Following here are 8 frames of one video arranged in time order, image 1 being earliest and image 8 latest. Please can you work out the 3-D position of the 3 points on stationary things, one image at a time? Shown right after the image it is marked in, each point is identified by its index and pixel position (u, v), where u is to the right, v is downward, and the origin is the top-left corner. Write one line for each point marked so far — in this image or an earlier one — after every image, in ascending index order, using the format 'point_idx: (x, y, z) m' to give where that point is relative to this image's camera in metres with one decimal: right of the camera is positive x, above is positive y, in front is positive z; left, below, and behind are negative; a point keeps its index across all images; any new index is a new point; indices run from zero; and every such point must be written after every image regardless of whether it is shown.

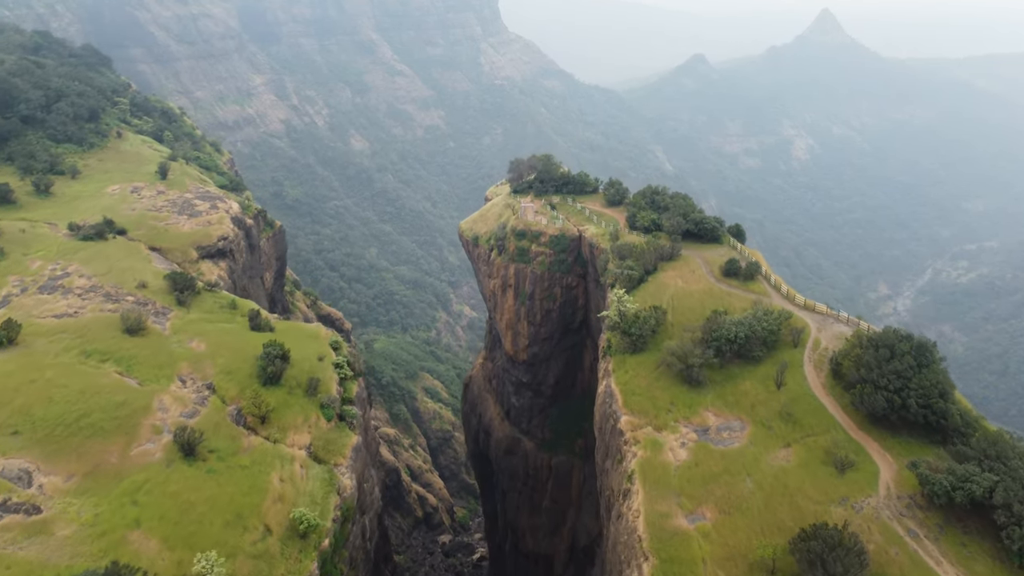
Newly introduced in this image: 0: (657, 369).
0: (+4.3, -2.4, +18.1) m
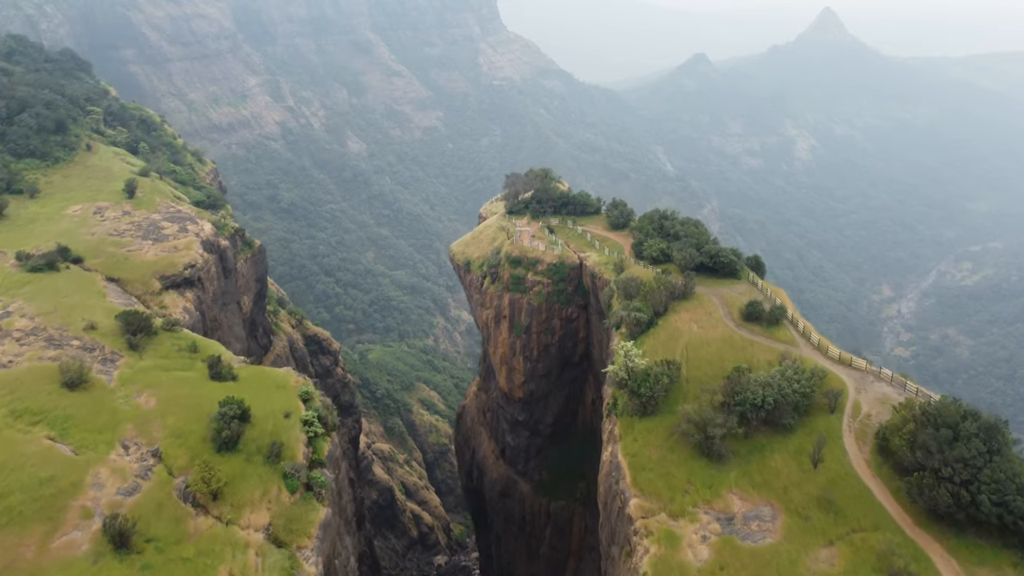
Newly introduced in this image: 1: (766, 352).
0: (+4.0, -3.8, +15.6) m
1: (+7.3, -1.9, +17.5) m
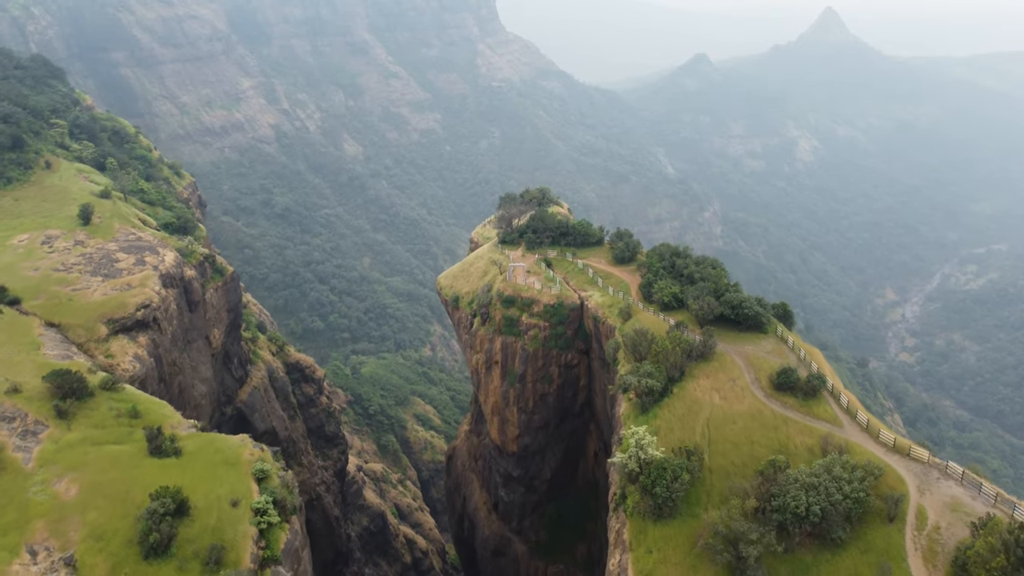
0: (+3.8, -5.5, +12.7) m
1: (+7.0, -3.5, +14.6) m
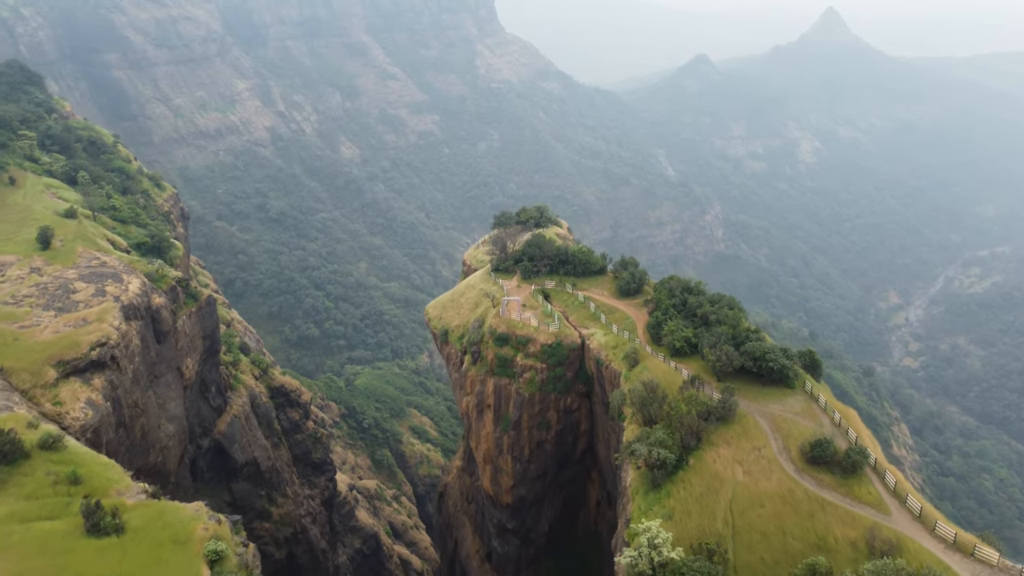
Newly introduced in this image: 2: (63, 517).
0: (+3.5, -6.8, +10.5) m
1: (+6.8, -4.8, +12.4) m
2: (-11.2, -5.6, +15.2) m
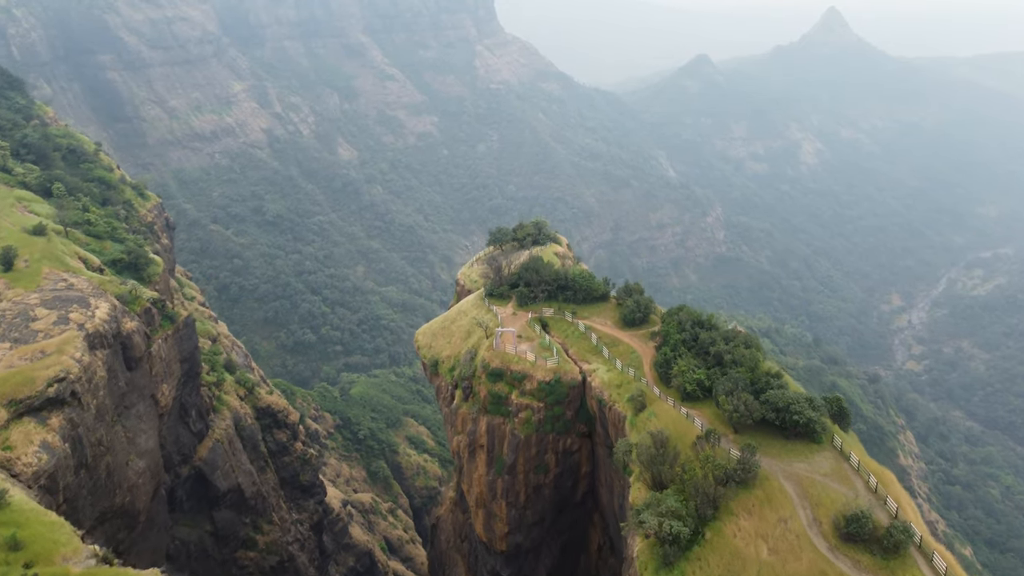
0: (+3.4, -7.8, +8.8) m
1: (+6.6, -5.8, +10.6) m
2: (-11.3, -6.6, +13.5) m
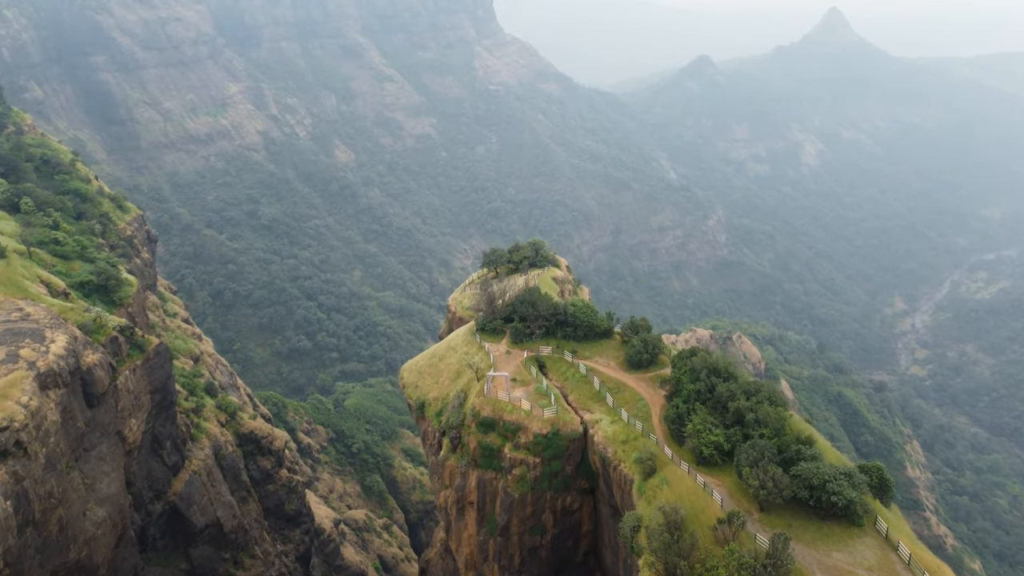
0: (+3.2, -8.9, +6.8) m
1: (+6.4, -6.9, +8.6) m
2: (-11.5, -7.7, +11.5) m
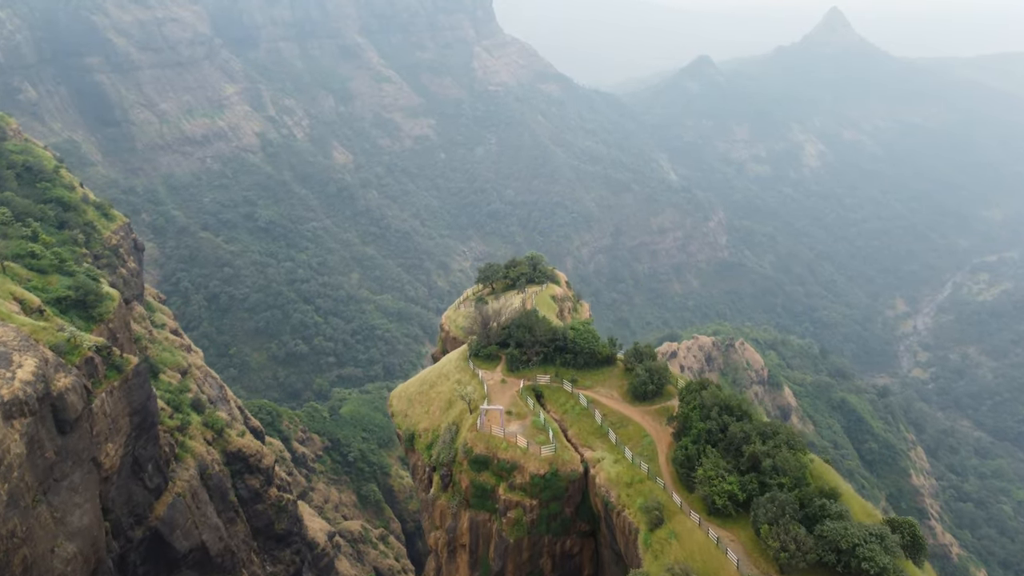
0: (+3.0, -9.6, +5.5) m
1: (+6.3, -7.6, +7.4) m
2: (-11.7, -8.5, +10.2) m
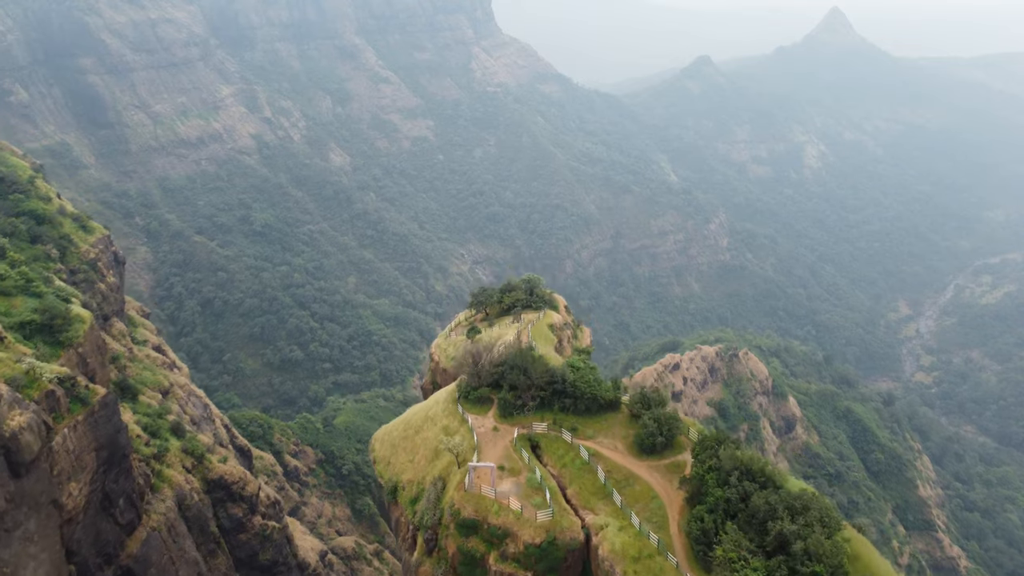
0: (+2.9, -10.6, +3.7) m
1: (+6.1, -8.6, +5.6) m
2: (-11.9, -9.5, +8.4) m
